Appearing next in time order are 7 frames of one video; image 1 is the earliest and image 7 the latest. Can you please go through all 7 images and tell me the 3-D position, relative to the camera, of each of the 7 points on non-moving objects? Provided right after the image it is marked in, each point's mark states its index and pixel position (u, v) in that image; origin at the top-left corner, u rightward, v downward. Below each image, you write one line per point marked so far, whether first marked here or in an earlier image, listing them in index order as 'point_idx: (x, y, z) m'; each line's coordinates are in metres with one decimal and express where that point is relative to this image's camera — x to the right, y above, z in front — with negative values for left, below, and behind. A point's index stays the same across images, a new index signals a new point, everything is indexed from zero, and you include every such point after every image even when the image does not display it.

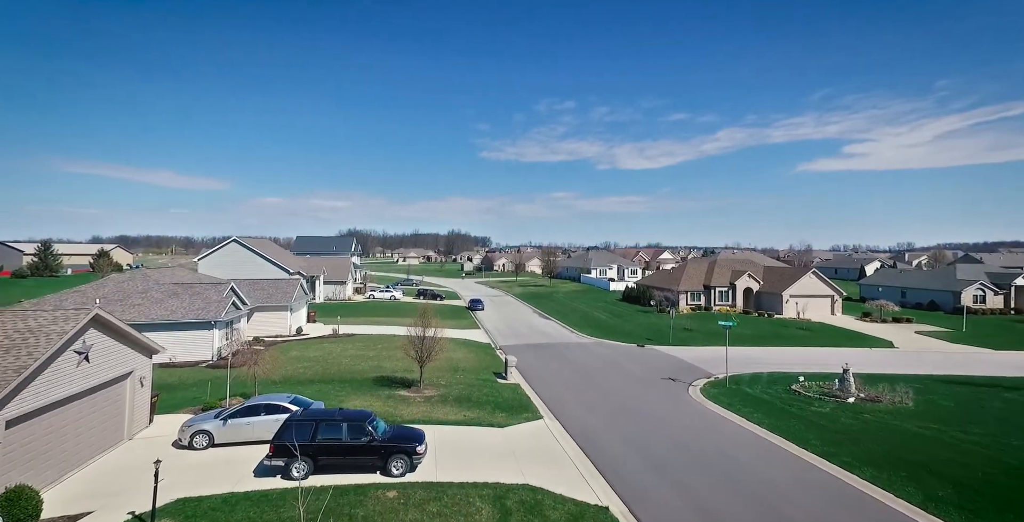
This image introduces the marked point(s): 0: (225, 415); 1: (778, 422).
0: (-6.1, -3.3, +13.8) m
1: (+7.1, -4.3, +17.5) m
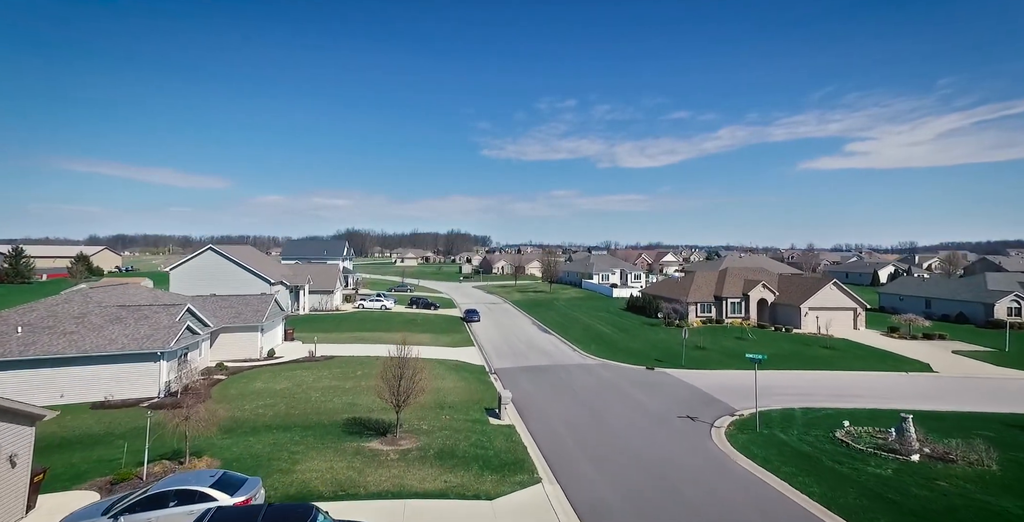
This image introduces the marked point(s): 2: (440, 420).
0: (-6.3, -4.0, +10.5) m
1: (+7.0, -5.0, +14.2) m
2: (-2.2, -4.9, +20.0) m
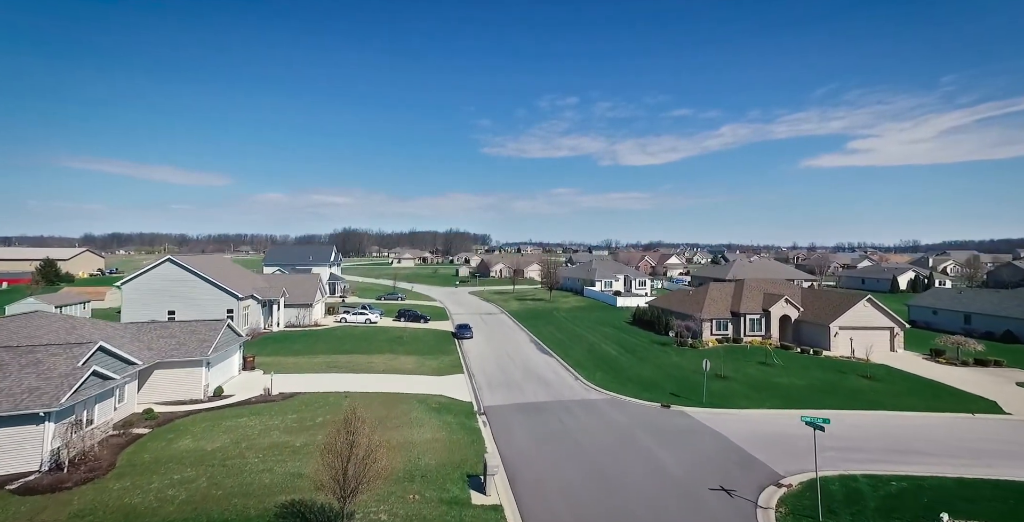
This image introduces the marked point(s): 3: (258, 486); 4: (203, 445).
0: (-6.6, -4.8, +6.0) m
1: (+6.7, -5.9, +9.6) m
2: (-2.5, -5.7, +15.4) m
3: (-6.1, -5.4, +15.9) m
4: (-8.8, -5.2, +18.6) m
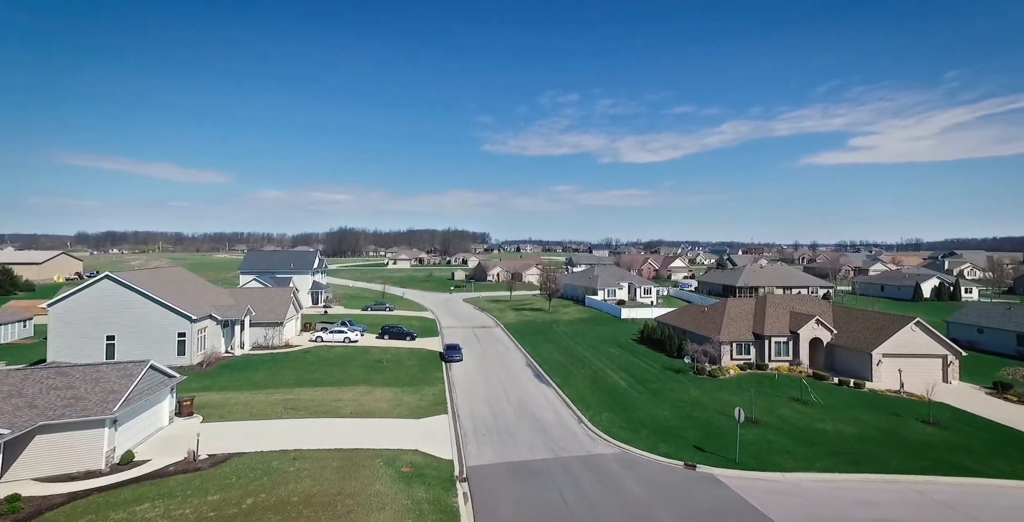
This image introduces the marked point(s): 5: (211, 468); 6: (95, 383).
0: (-7.0, -5.8, +0.9) m
1: (+6.3, -6.8, +4.5) m
2: (-2.8, -6.6, +10.3) m
3: (-6.5, -6.3, +10.8) m
4: (-9.1, -6.2, +13.5) m
5: (-8.7, -6.1, +19.0) m
6: (-12.5, -3.7, +19.5) m
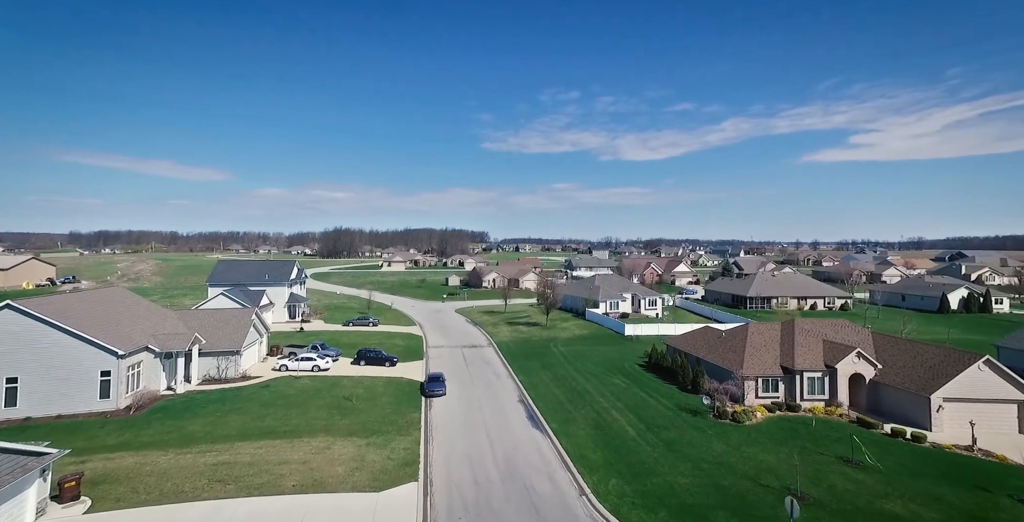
0: (-7.5, -7.0, -4.6) m
1: (+5.8, -8.1, -0.9) m
2: (-3.4, -7.8, +4.9) m
3: (-7.0, -7.5, +5.4) m
4: (-9.6, -7.3, +8.0) m
5: (-9.3, -7.2, +13.6) m
6: (-13.0, -4.9, +14.0) m
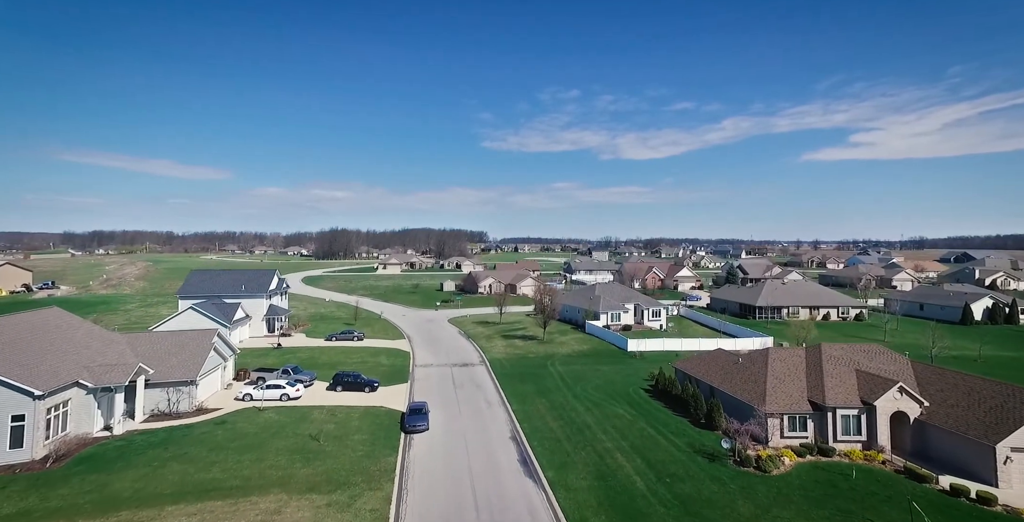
0: (-7.9, -8.0, -8.8) m
1: (+5.4, -9.0, -5.1) m
2: (-3.8, -8.7, +0.7) m
3: (-7.4, -8.4, +1.2) m
4: (-10.1, -8.3, +3.8) m
5: (-9.7, -8.1, +9.4) m
6: (-13.5, -5.8, +9.8) m
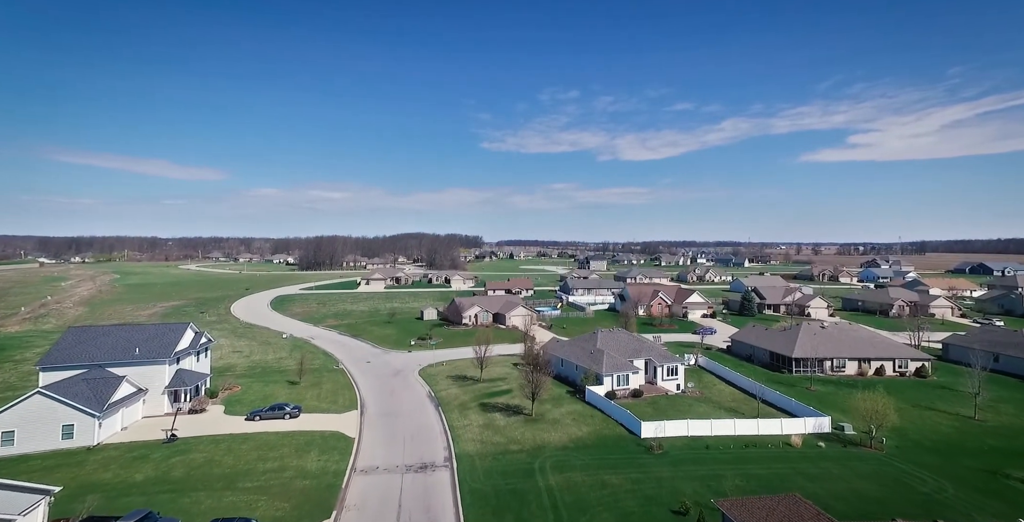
0: (-9.1, -11.5, -22.4) m
1: (+4.1, -12.6, -18.7) m
2: (-5.0, -12.3, -12.9) m
3: (-8.7, -12.0, -12.4) m
4: (-11.3, -11.8, -9.8) m
5: (-11.0, -11.7, -4.2) m
6: (-14.7, -9.4, -3.8) m
